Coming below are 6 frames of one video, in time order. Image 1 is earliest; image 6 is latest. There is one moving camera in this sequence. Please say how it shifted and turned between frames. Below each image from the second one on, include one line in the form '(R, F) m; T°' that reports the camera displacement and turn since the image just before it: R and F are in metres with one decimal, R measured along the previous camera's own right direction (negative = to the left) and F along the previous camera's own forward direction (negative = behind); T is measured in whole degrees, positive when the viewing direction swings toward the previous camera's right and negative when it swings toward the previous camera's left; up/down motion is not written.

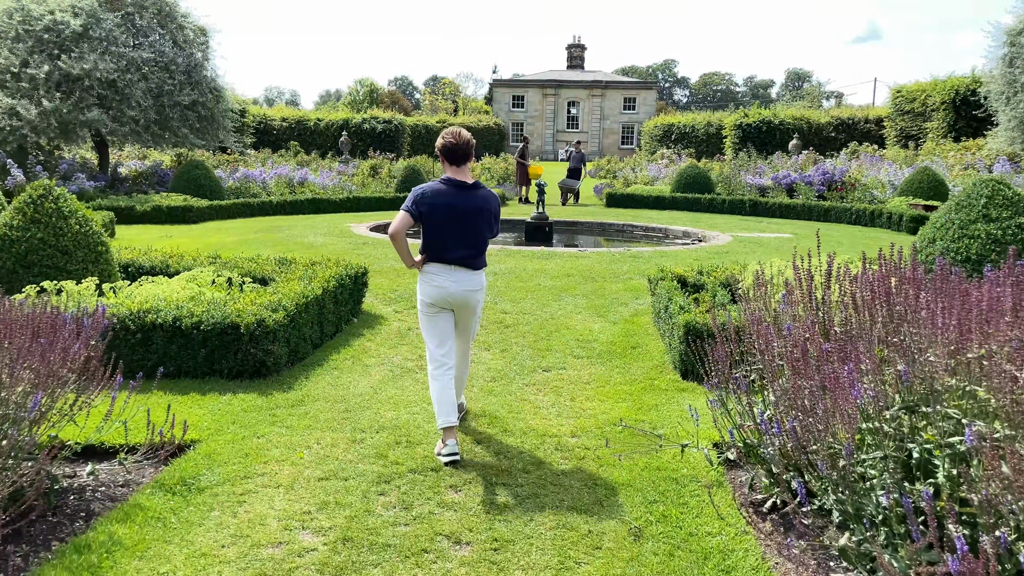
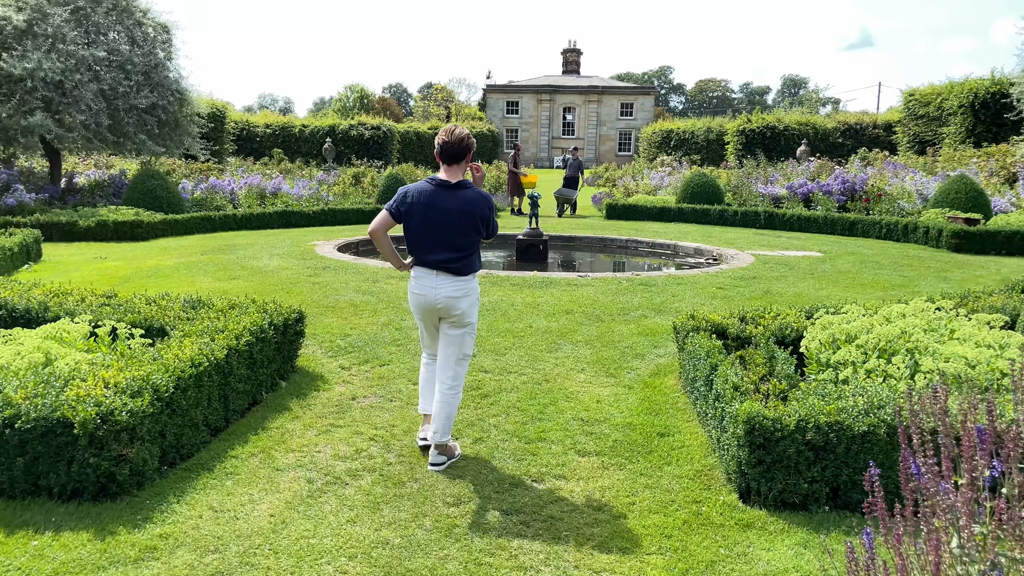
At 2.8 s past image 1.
(+0.1, +1.3) m; 0°
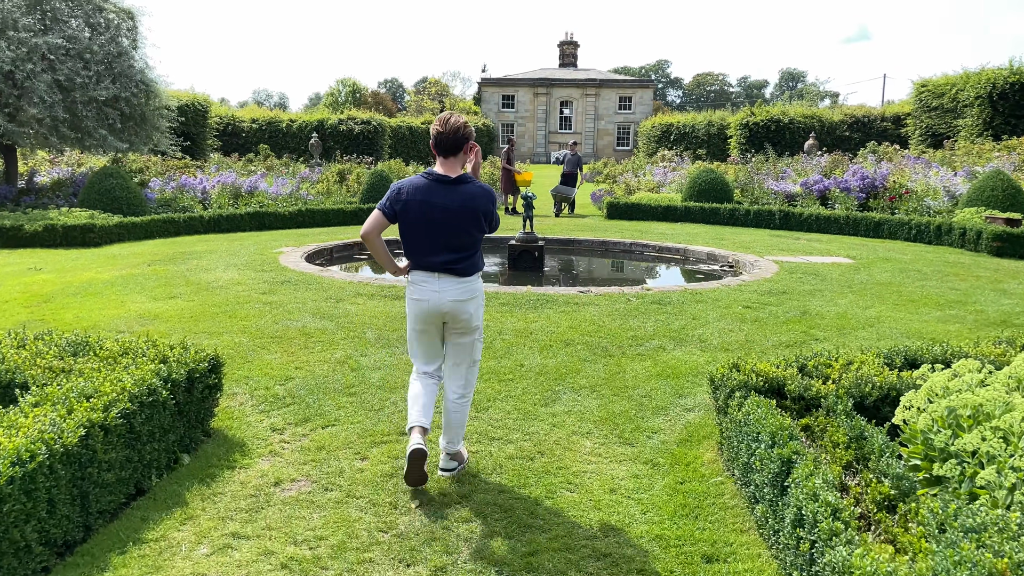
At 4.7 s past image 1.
(+0.1, +1.0) m; 0°
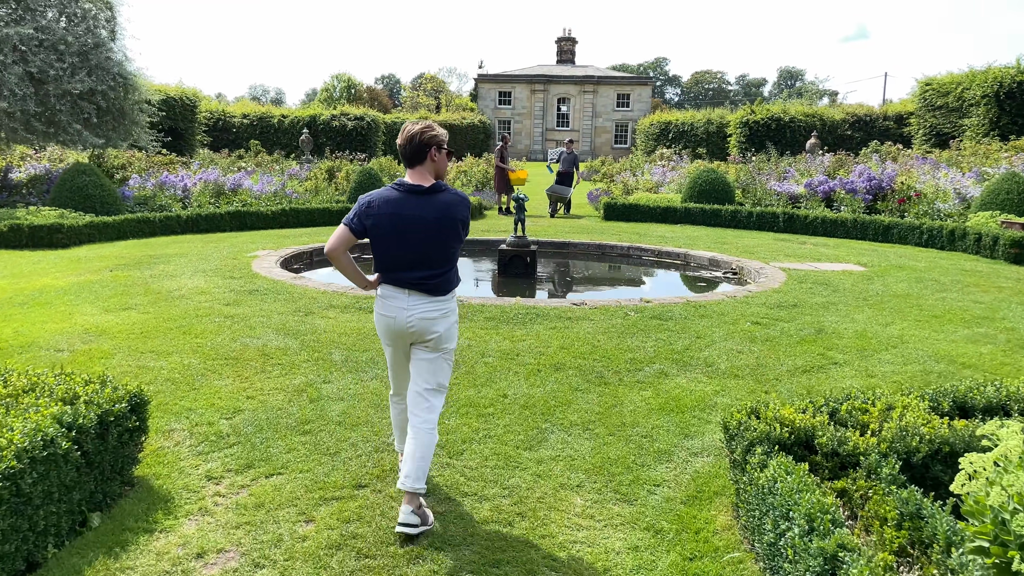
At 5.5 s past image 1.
(+0.1, +0.5) m; 0°
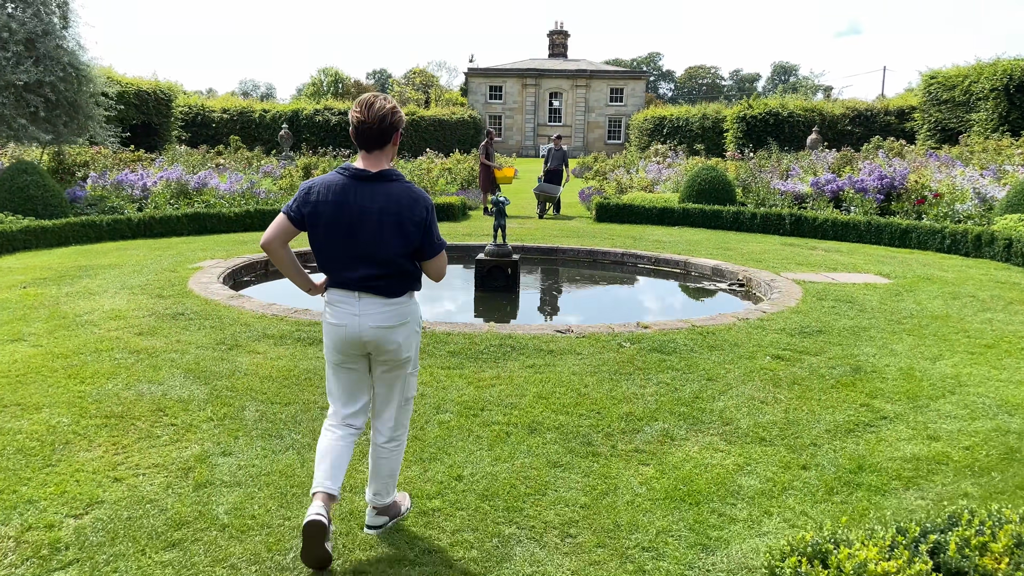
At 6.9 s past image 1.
(+0.1, +0.9) m; 0°
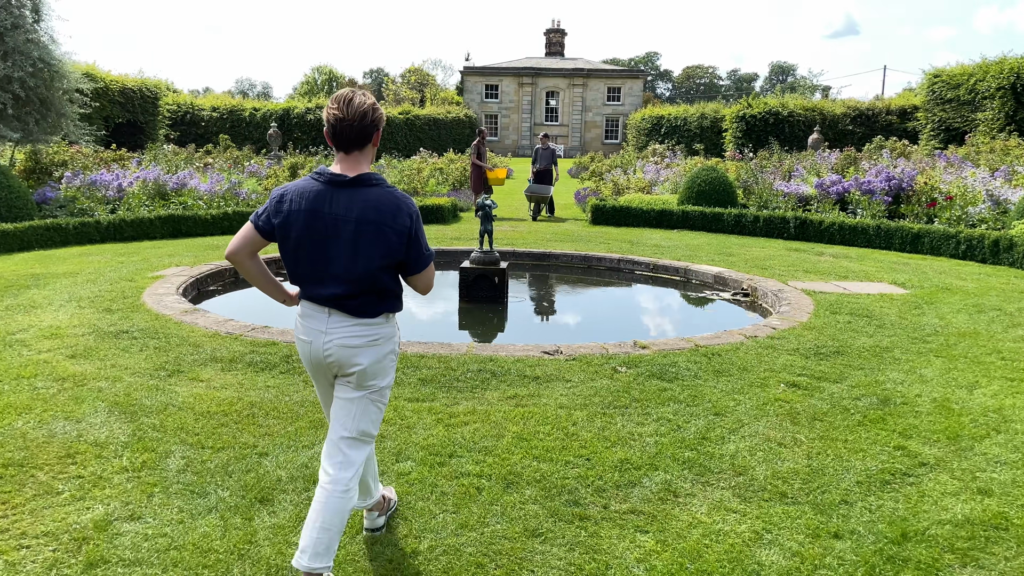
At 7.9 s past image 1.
(+0.1, +0.5) m; 0°
